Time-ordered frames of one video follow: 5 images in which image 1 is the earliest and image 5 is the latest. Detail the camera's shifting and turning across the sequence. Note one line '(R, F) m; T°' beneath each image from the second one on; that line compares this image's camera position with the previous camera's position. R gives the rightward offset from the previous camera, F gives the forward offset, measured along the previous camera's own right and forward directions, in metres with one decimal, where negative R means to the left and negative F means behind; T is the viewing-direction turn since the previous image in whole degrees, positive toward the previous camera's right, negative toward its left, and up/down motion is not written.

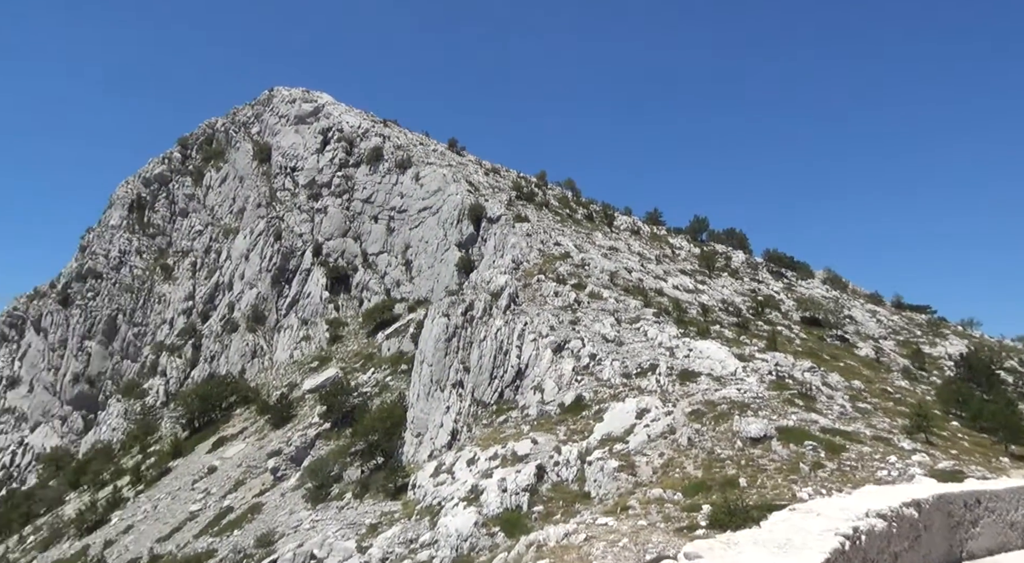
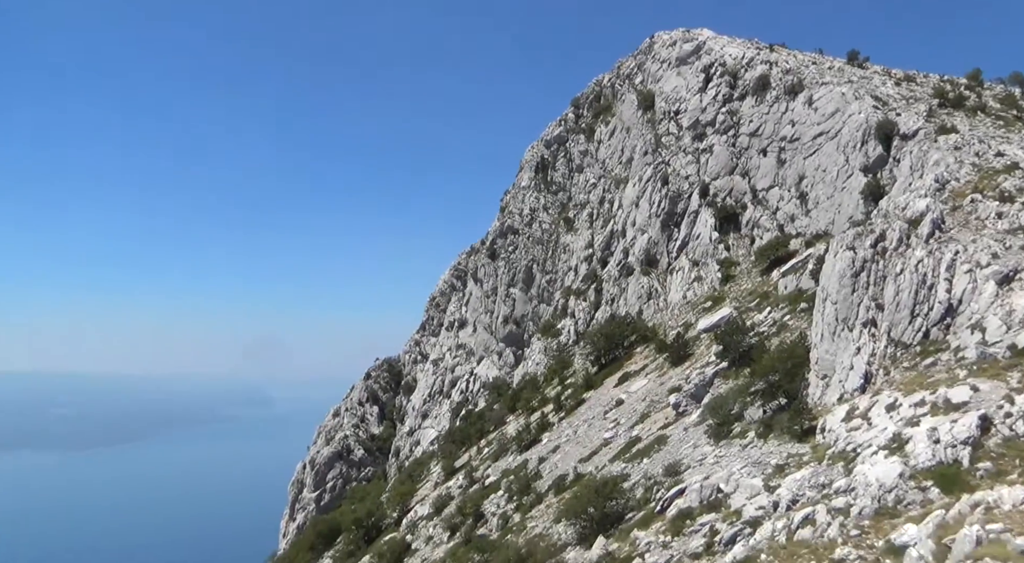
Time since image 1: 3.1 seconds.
(-0.2, +0.5) m; -24°
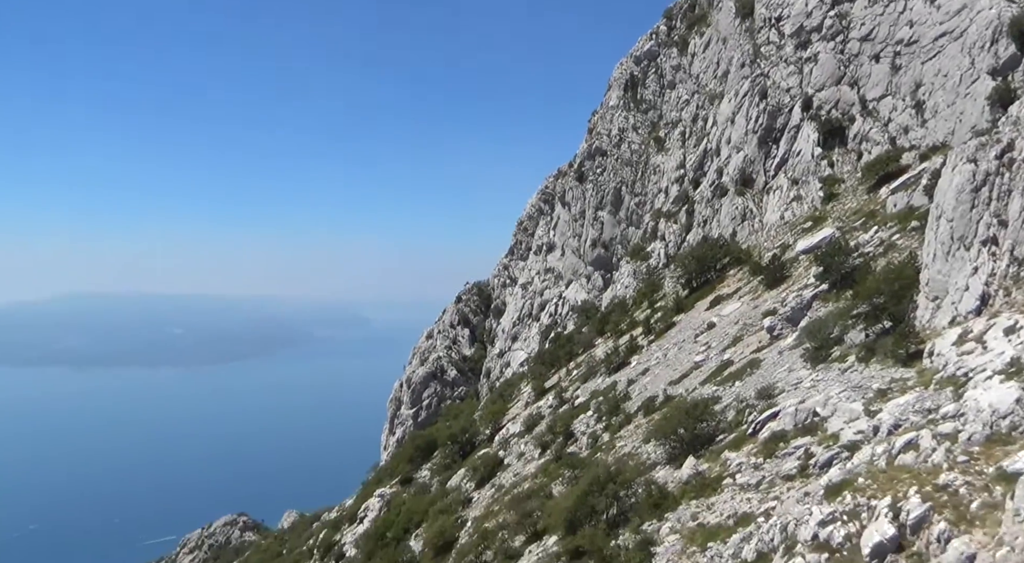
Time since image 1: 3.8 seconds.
(-0.1, +0.3) m; -6°
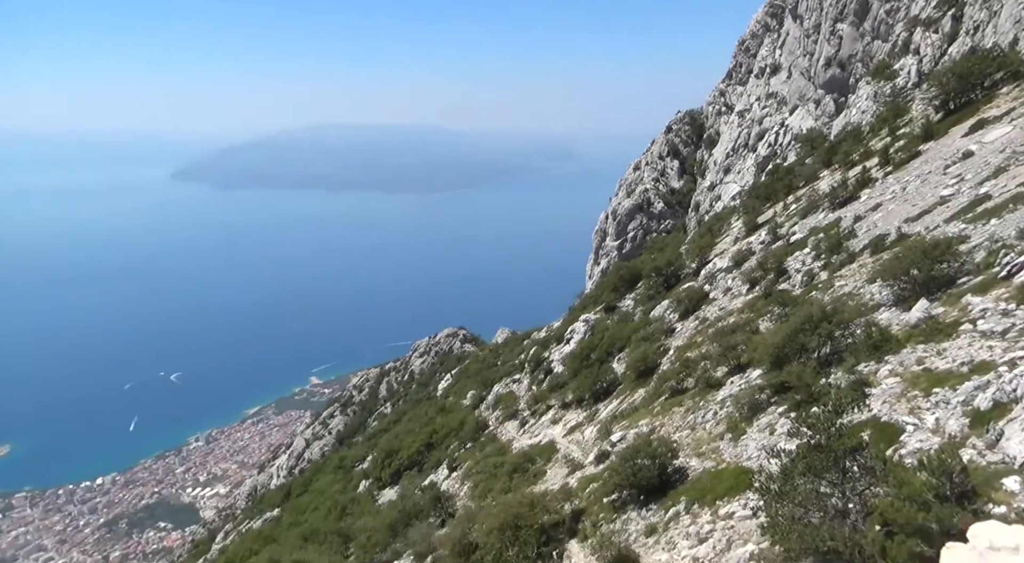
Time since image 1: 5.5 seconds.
(-0.6, +1.8) m; -13°
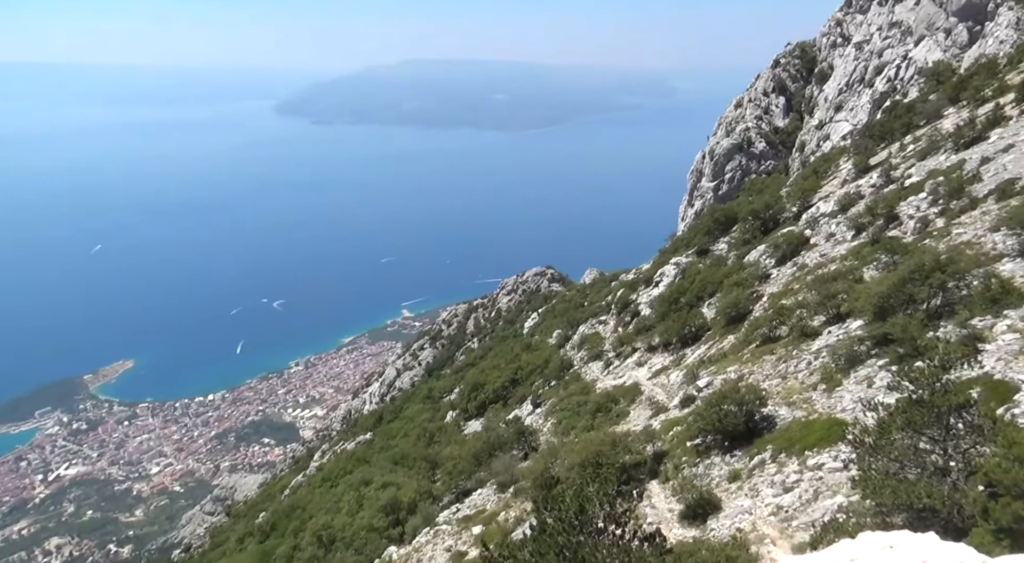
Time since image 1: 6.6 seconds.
(-0.4, +2.2) m; -6°
